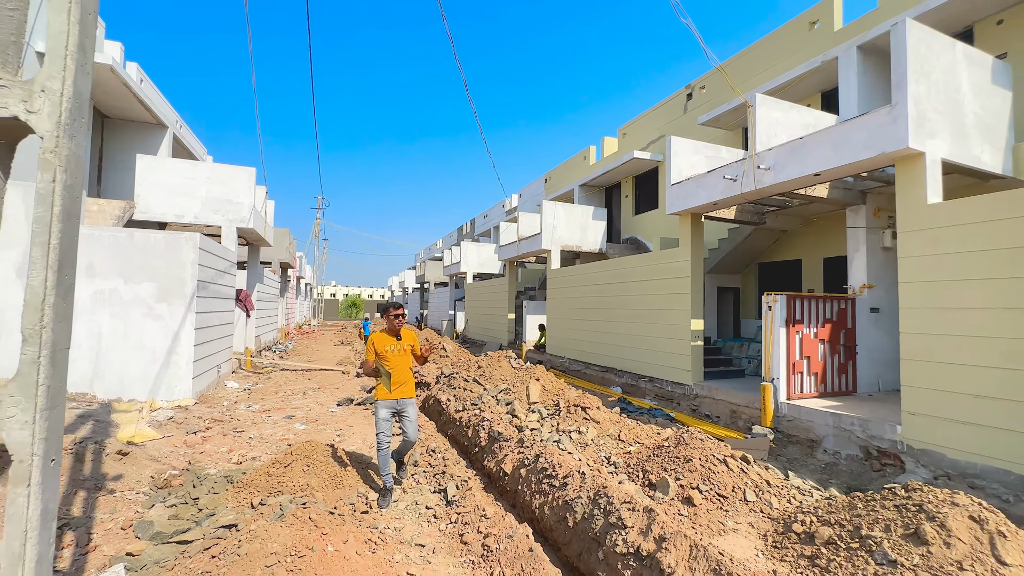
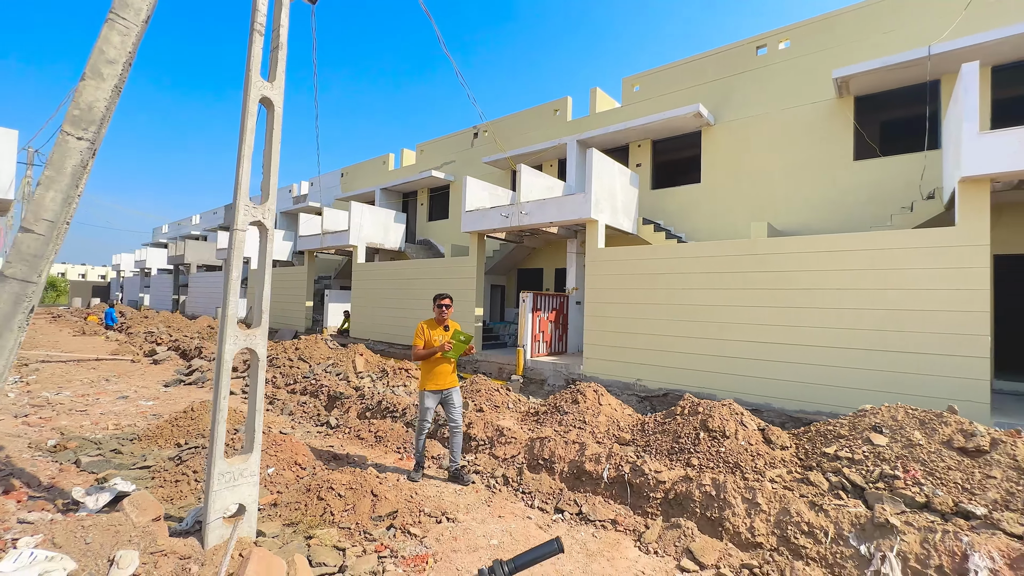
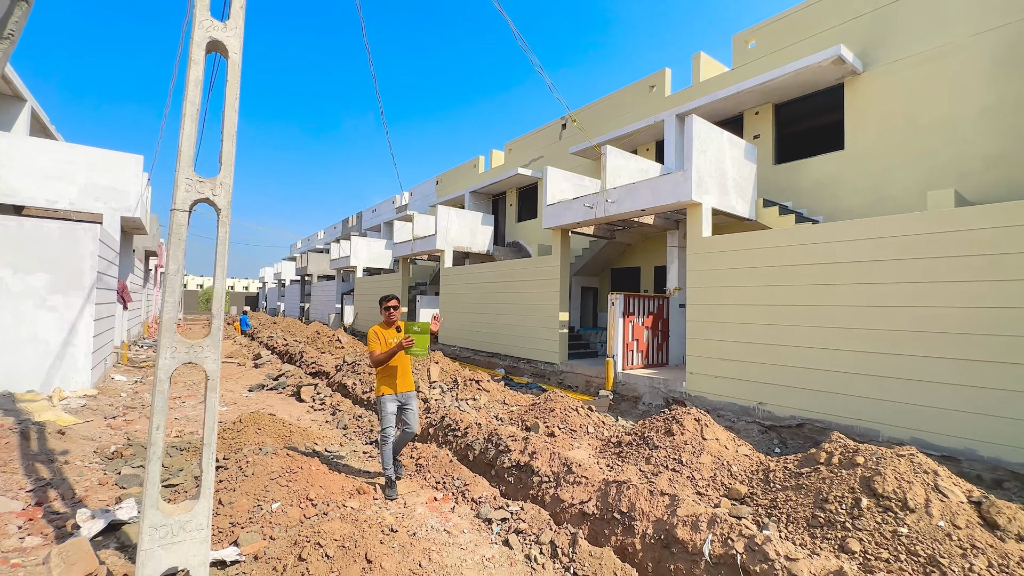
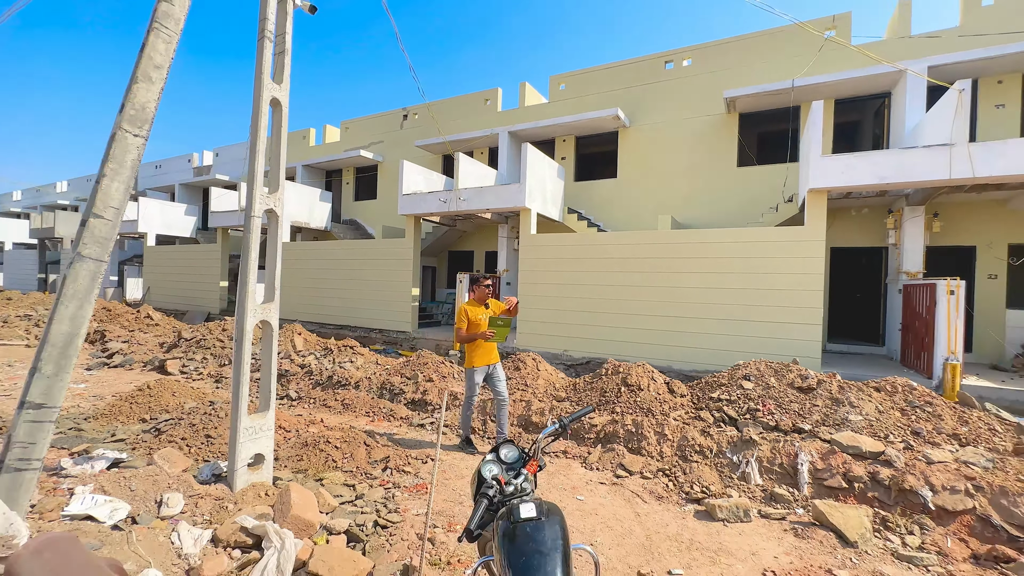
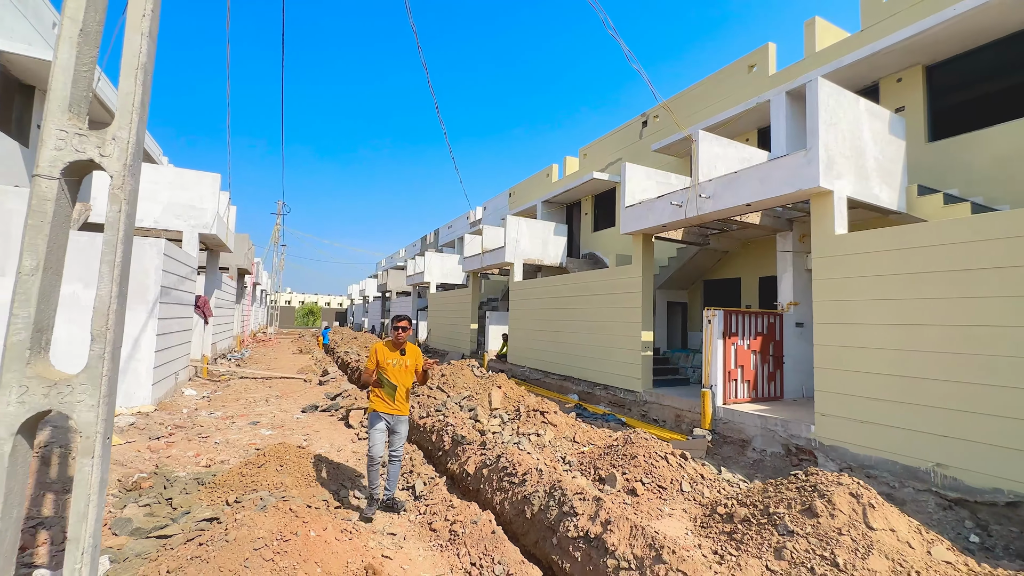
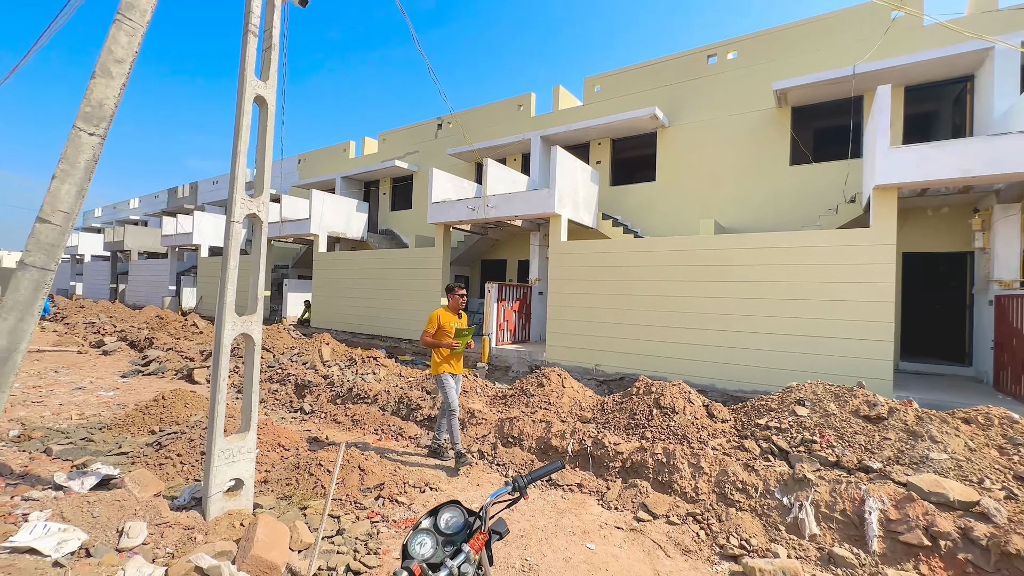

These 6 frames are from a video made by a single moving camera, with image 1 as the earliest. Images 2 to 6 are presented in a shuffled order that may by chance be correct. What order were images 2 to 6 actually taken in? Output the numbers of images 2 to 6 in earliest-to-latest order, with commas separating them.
5, 3, 2, 6, 4
